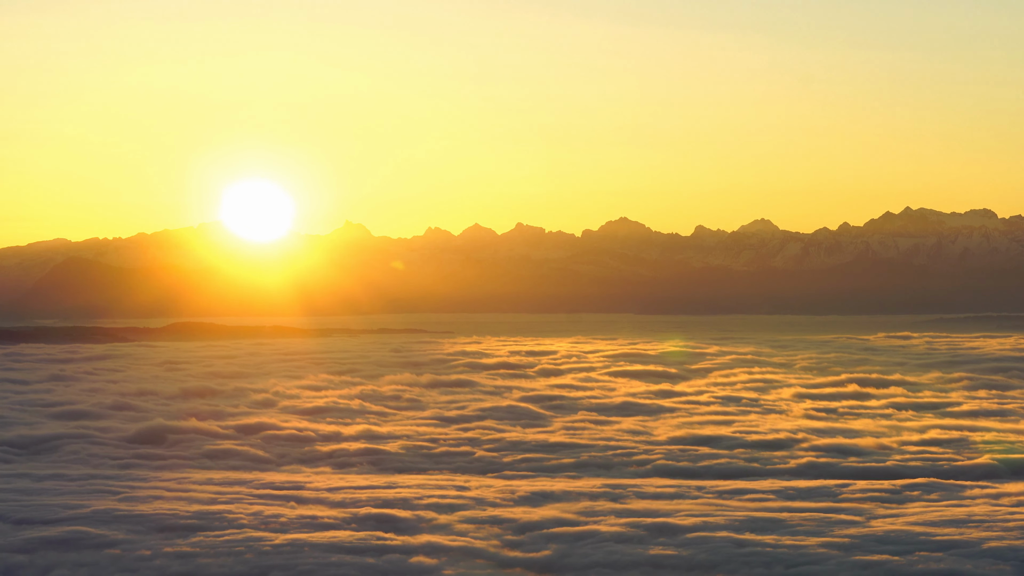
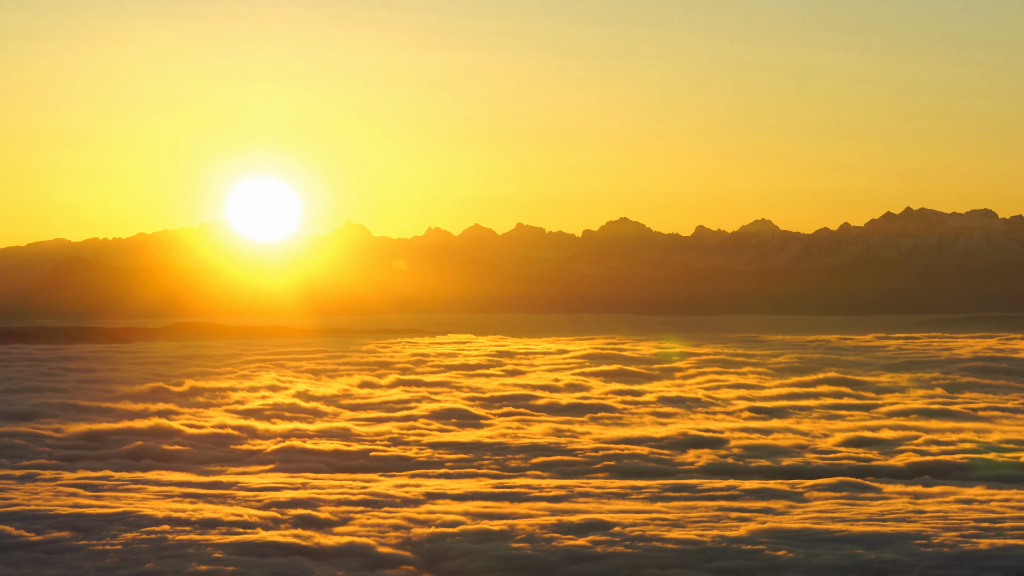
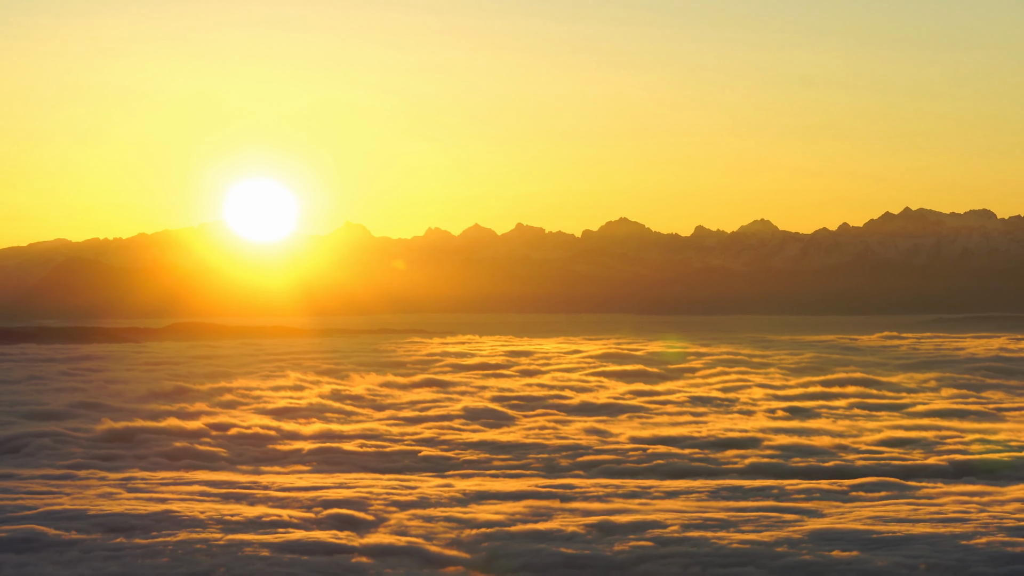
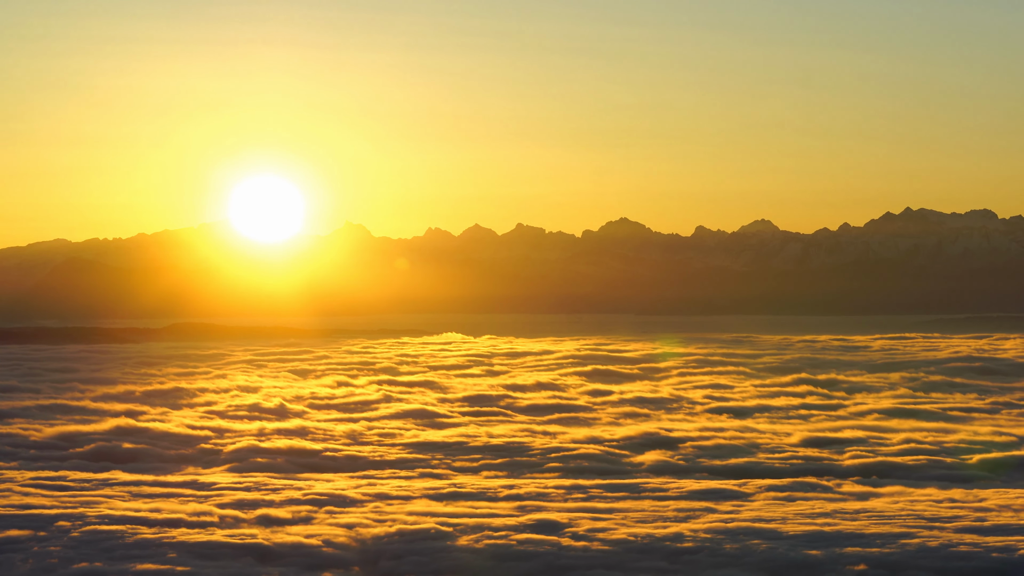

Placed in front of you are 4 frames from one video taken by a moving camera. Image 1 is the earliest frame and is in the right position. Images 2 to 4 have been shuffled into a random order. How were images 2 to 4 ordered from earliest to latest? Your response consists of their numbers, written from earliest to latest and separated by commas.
3, 2, 4
